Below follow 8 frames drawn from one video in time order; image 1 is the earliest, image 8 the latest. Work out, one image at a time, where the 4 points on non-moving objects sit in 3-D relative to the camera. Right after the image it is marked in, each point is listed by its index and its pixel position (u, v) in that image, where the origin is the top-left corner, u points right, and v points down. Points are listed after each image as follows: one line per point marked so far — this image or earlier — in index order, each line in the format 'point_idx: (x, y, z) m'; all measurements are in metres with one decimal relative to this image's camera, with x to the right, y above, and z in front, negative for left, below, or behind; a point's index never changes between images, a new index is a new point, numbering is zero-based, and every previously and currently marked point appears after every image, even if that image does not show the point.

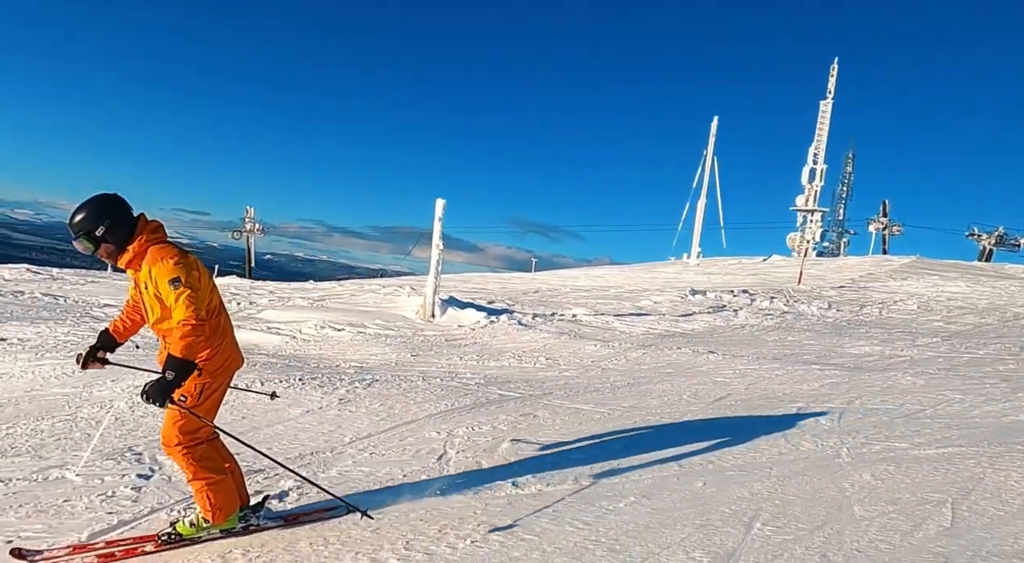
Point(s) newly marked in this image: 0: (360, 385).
0: (-1.9, -1.3, +8.4) m
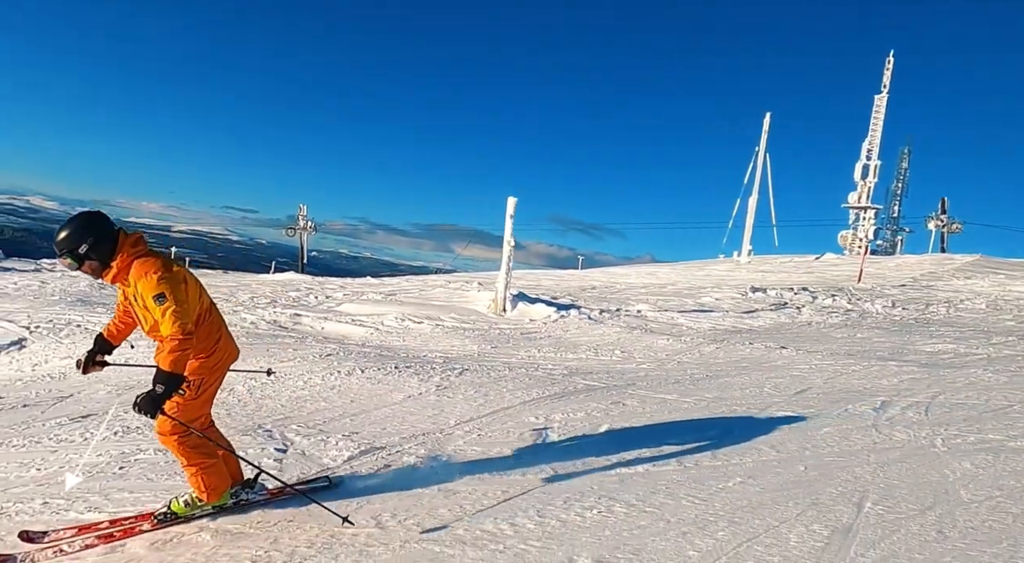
0: (-0.8, -1.2, +8.8) m
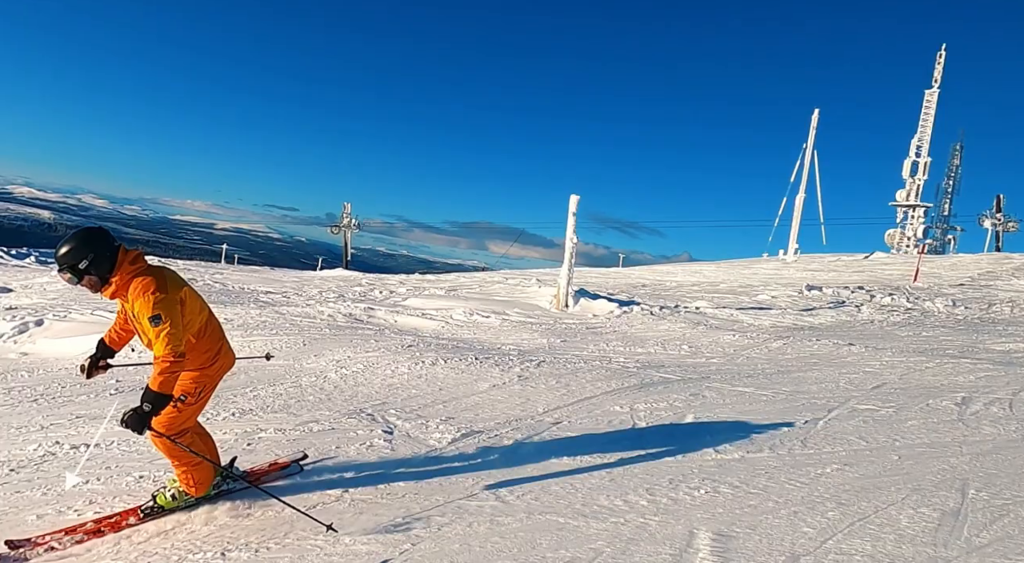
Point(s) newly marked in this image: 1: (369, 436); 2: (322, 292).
0: (+0.3, -1.2, +9.2) m
1: (-1.3, -1.4, +6.2) m
2: (-4.6, -0.2, +16.2) m
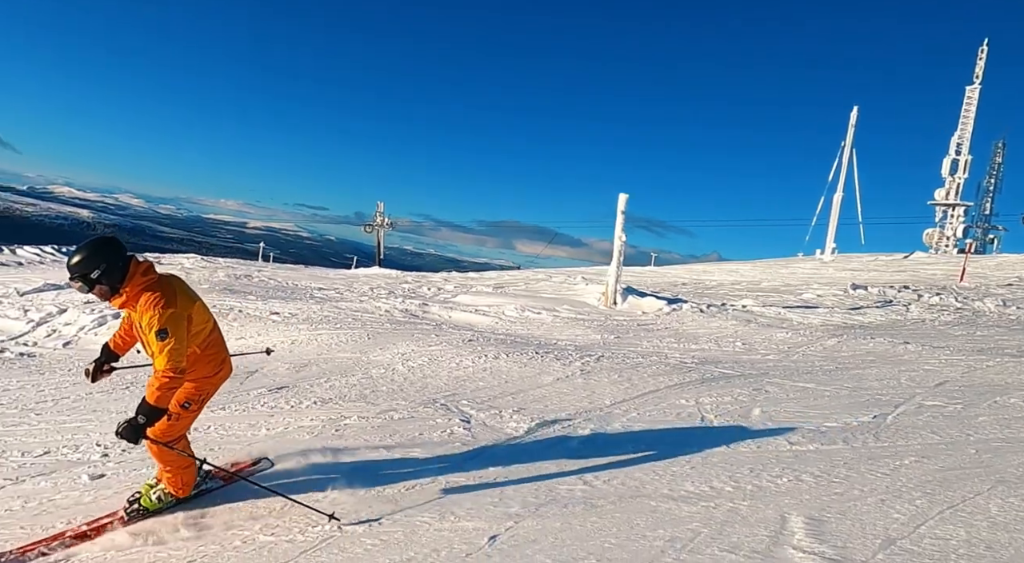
0: (+1.1, -1.1, +9.3) m
1: (-0.6, -1.4, +6.4) m
2: (-3.5, -0.1, +16.5) m
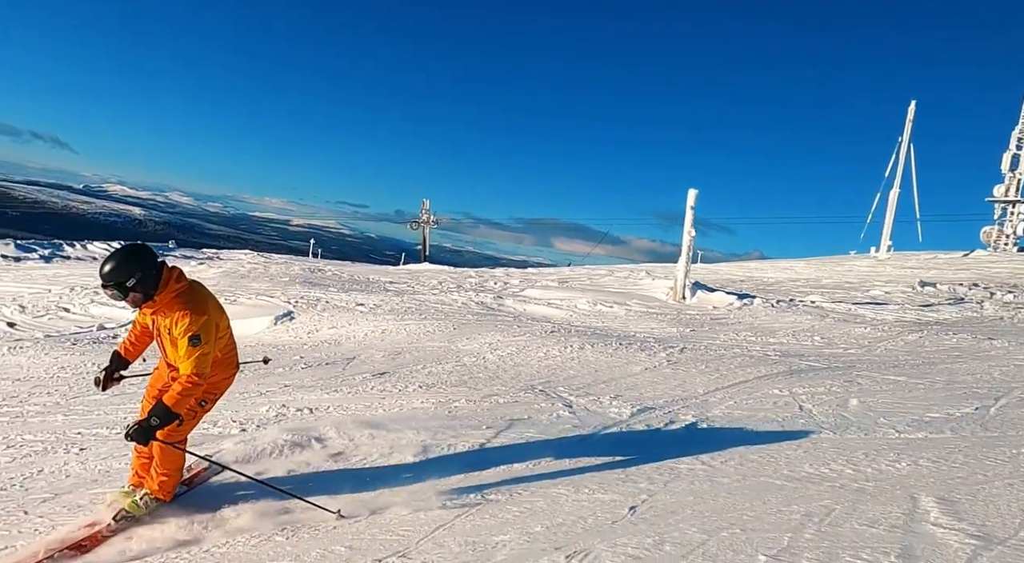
0: (+2.3, -1.0, +9.5) m
1: (+0.4, -1.3, +6.7) m
2: (-1.8, 0.0, +16.9) m
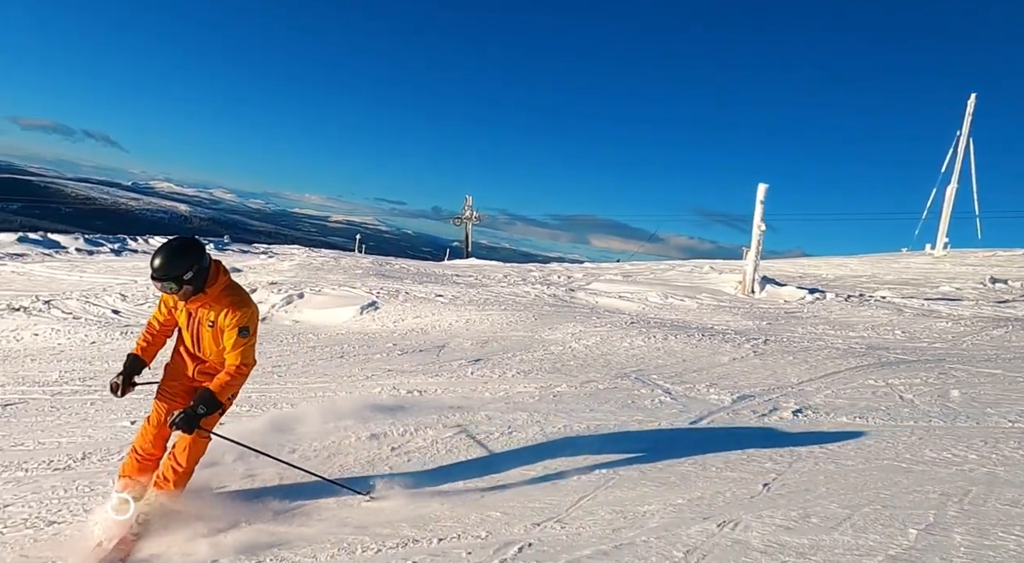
0: (+3.5, -0.9, +9.5) m
1: (+1.4, -1.2, +6.8) m
2: (-0.2, +0.2, +17.2) m
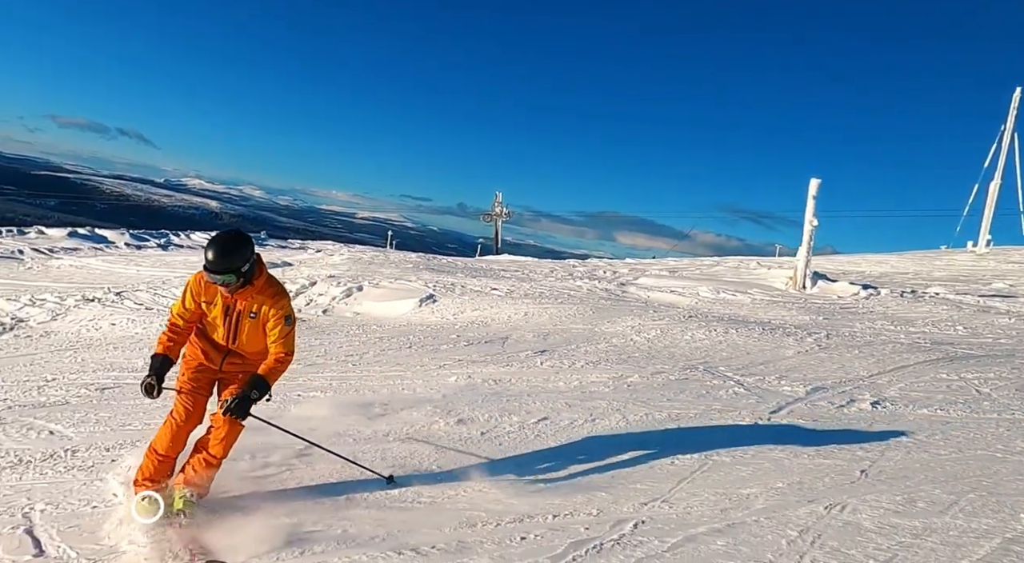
0: (+4.4, -0.8, +9.5) m
1: (+2.2, -1.1, +6.9) m
2: (+1.0, +0.3, +17.3) m
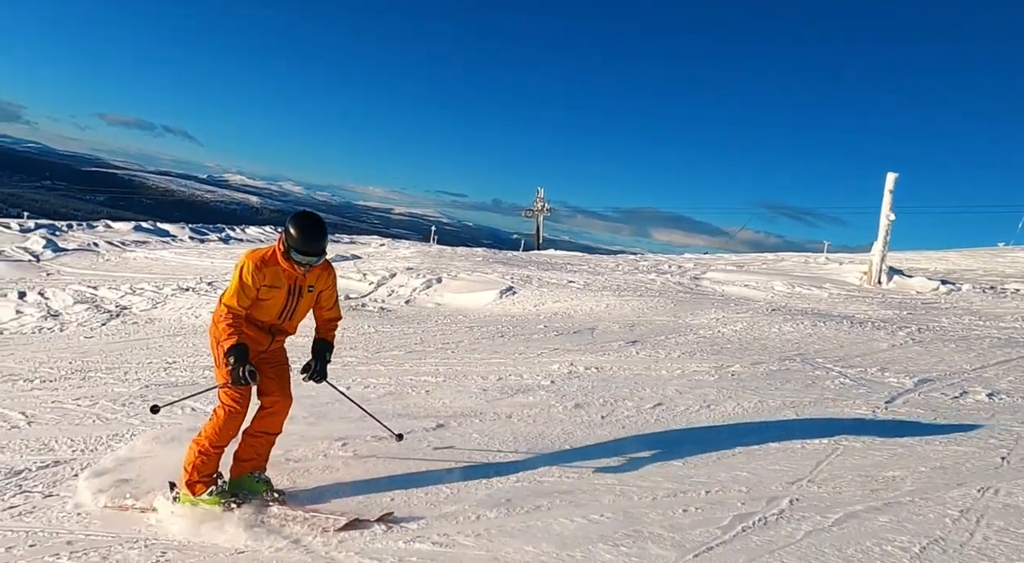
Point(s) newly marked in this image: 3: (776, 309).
0: (+5.6, -0.7, +9.4) m
1: (+3.3, -1.0, +6.9) m
2: (+2.7, +0.5, +17.4) m
3: (+4.2, -0.4, +10.7) m
